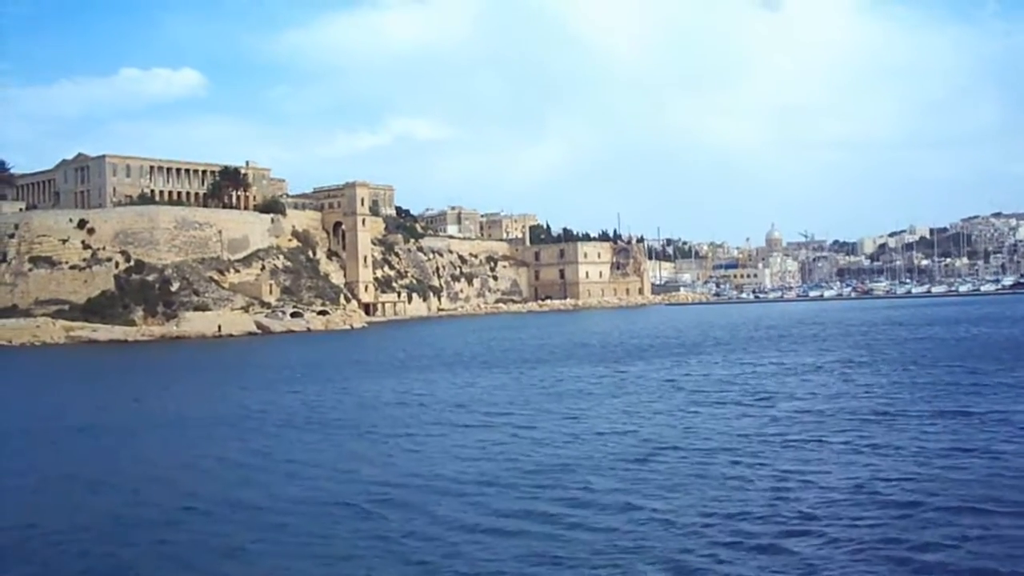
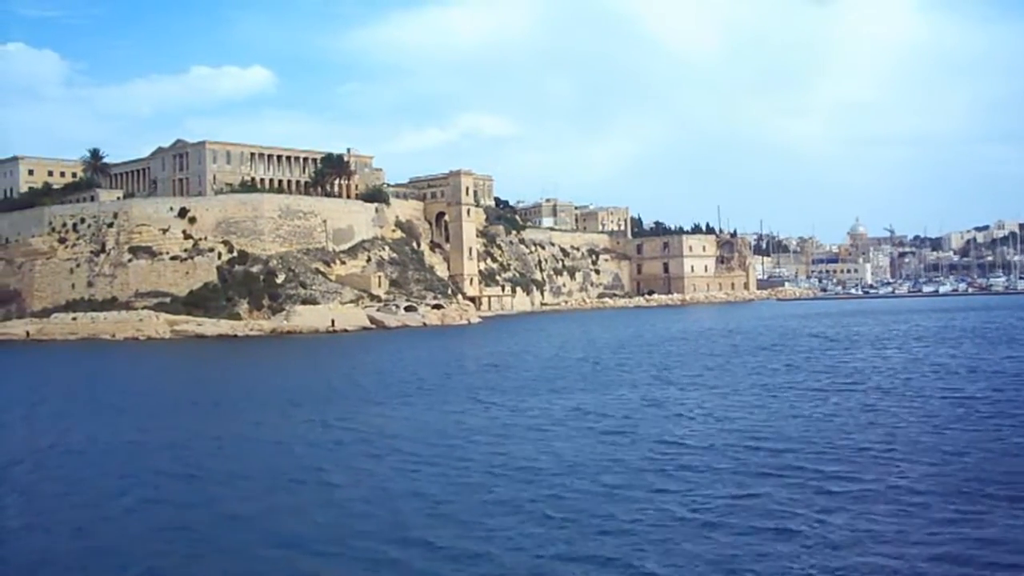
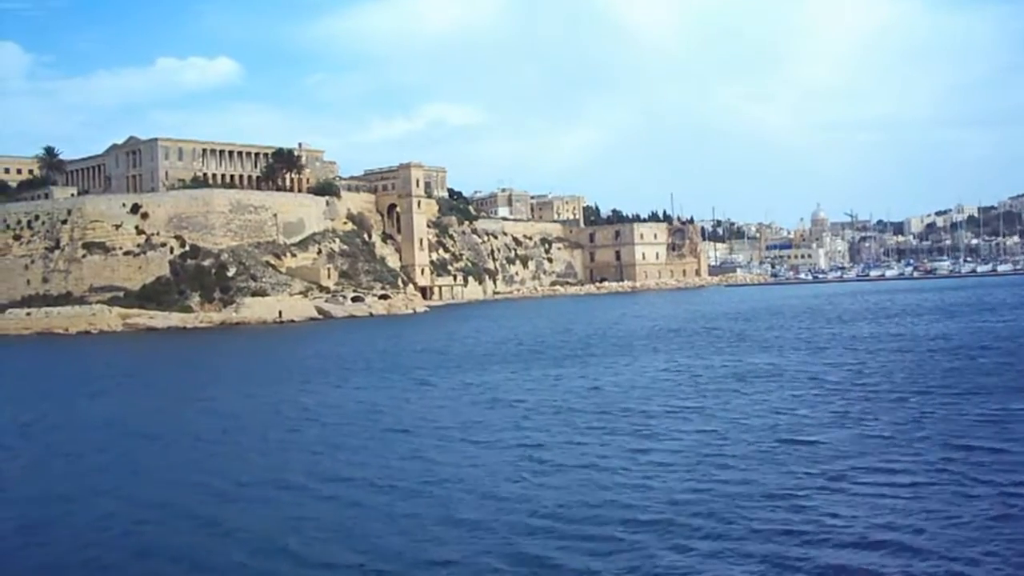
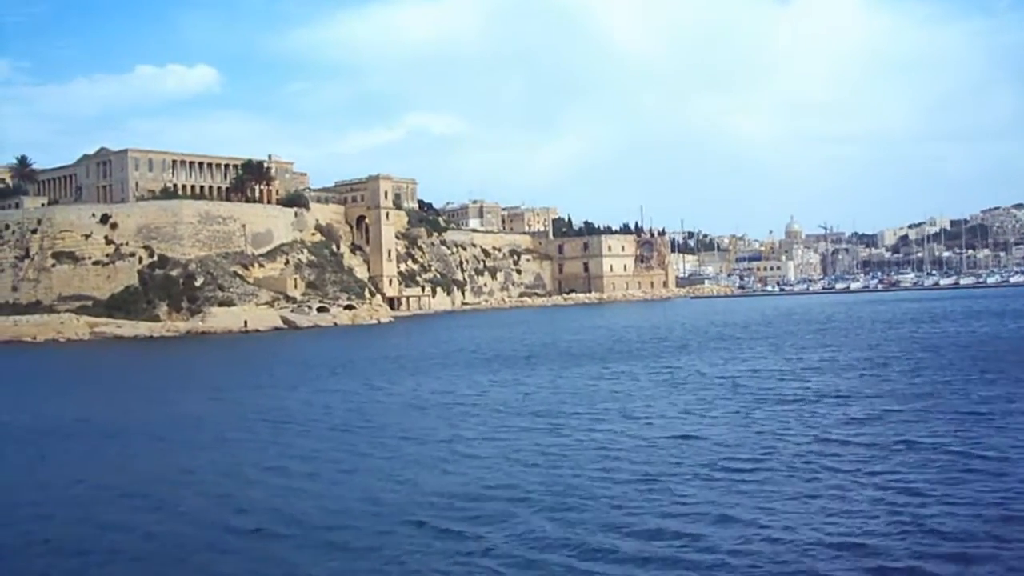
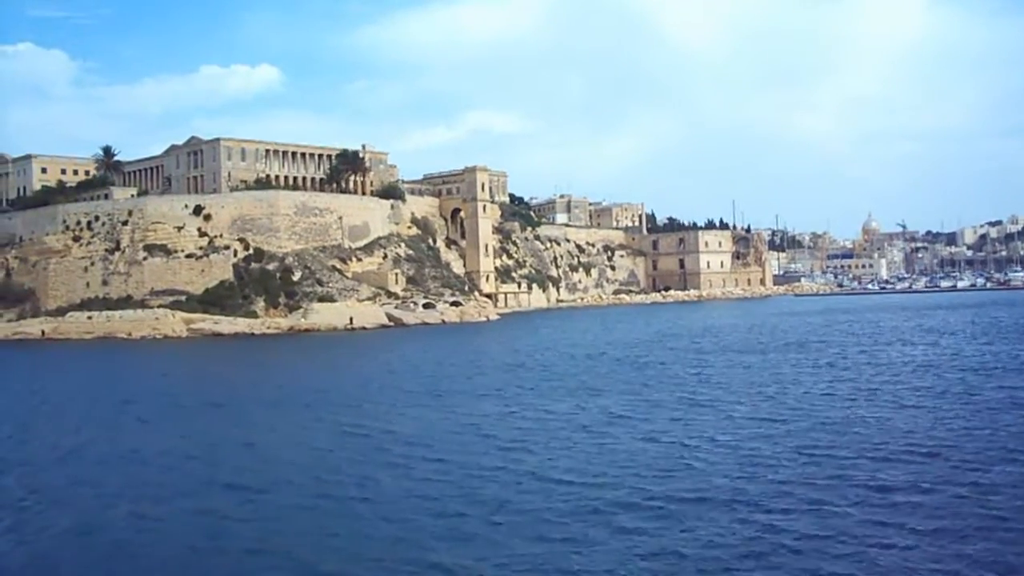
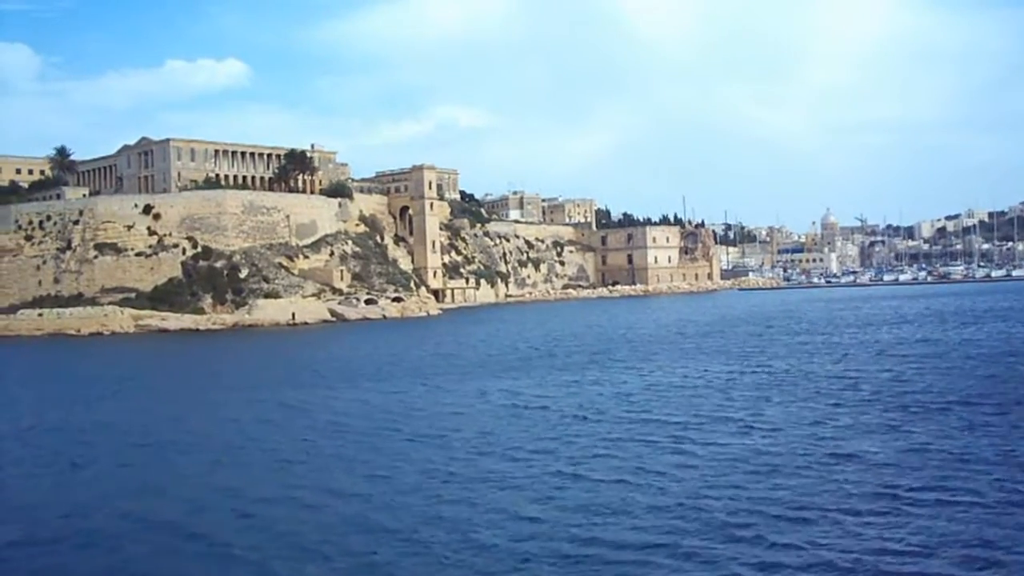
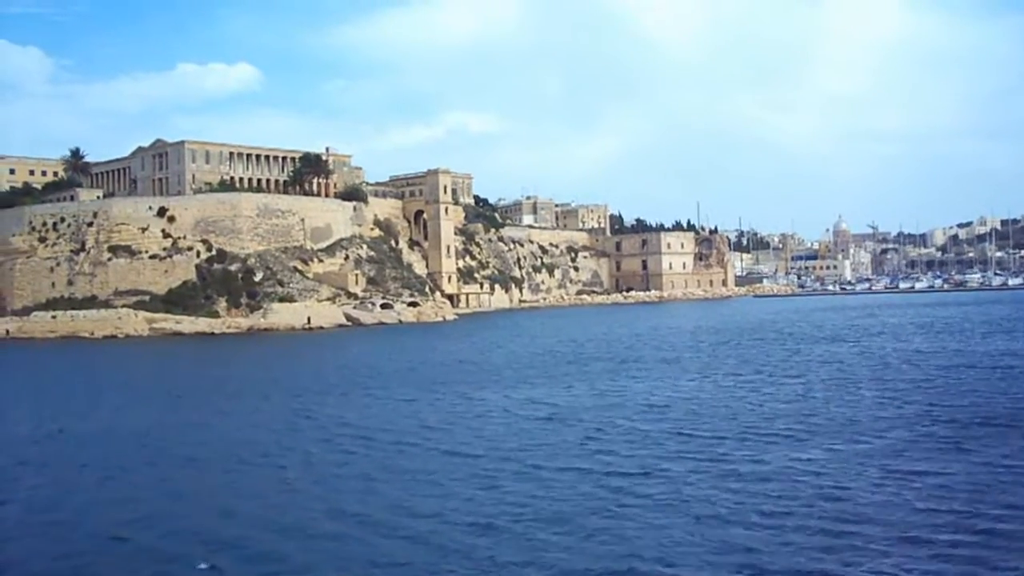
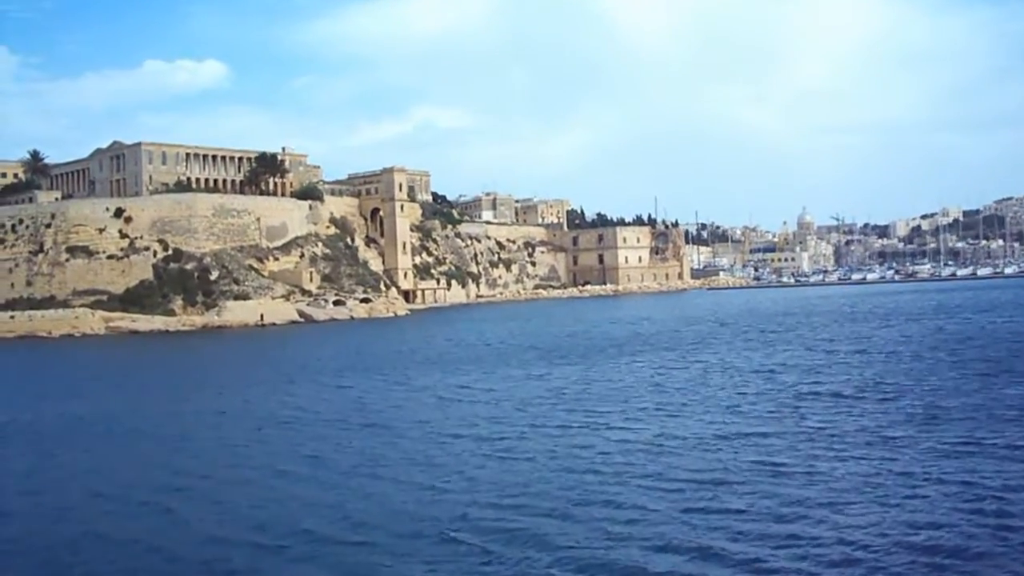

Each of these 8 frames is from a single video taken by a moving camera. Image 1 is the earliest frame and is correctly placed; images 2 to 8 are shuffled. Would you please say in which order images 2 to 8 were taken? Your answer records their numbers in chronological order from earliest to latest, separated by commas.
4, 8, 3, 6, 7, 2, 5
